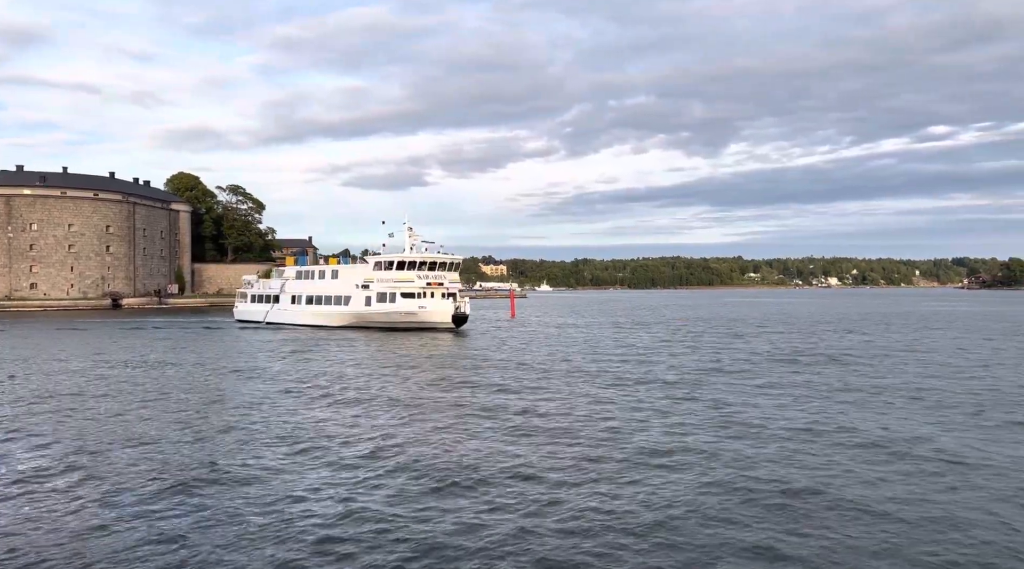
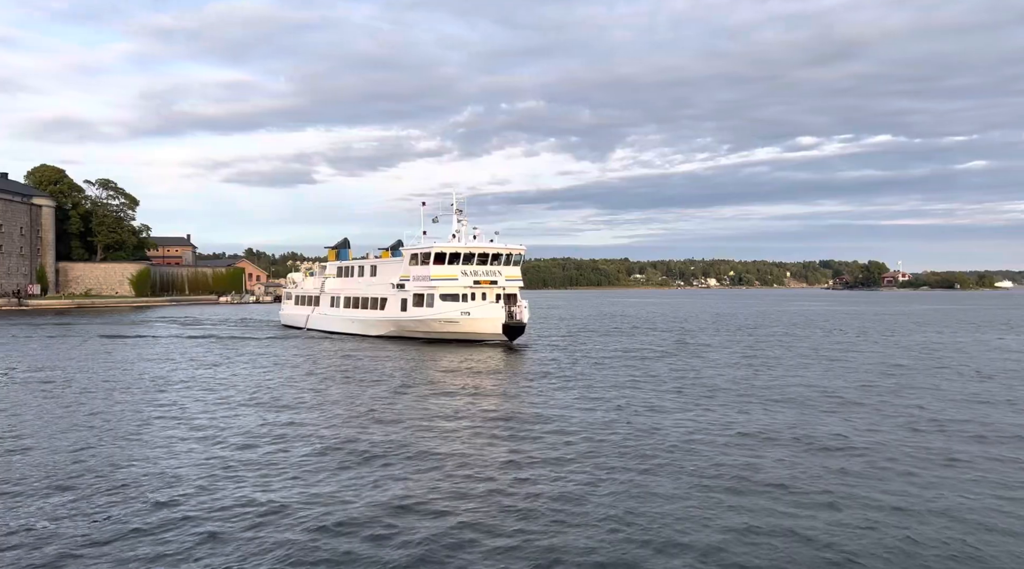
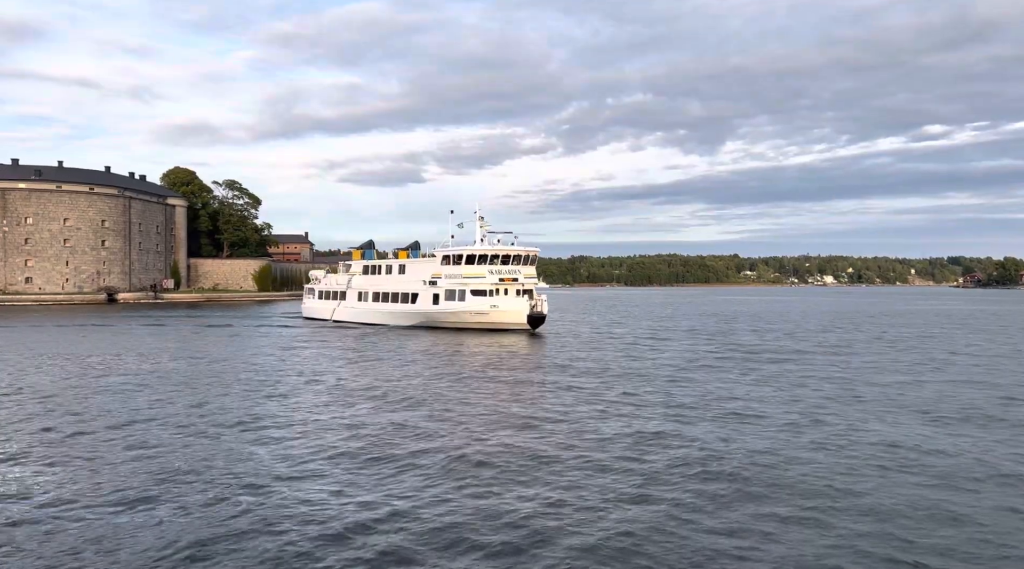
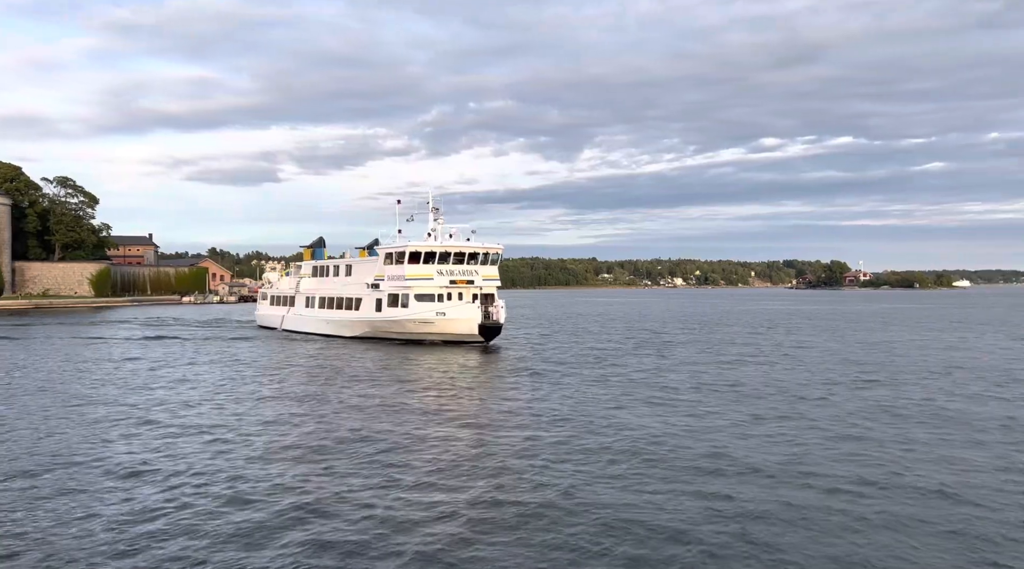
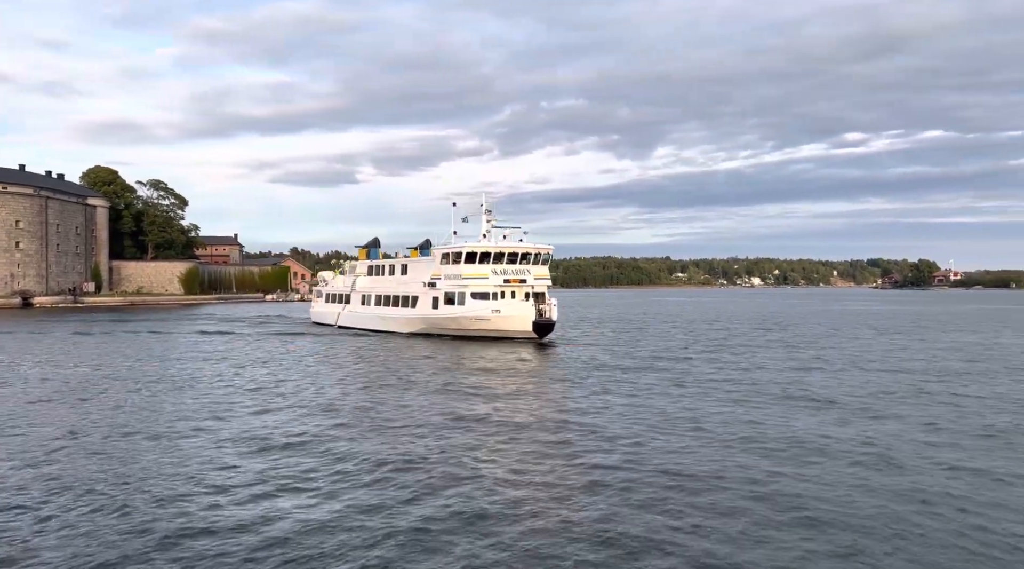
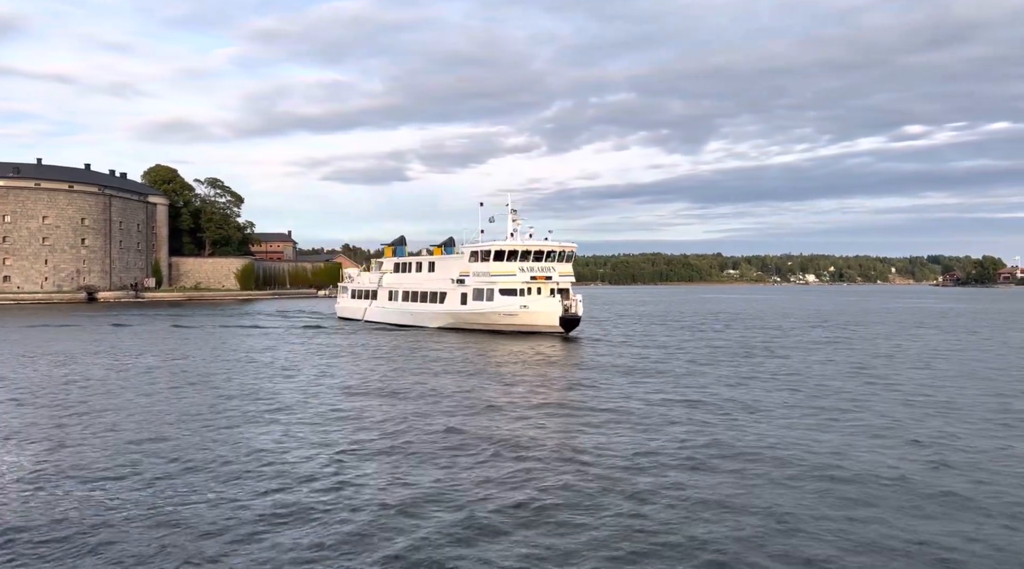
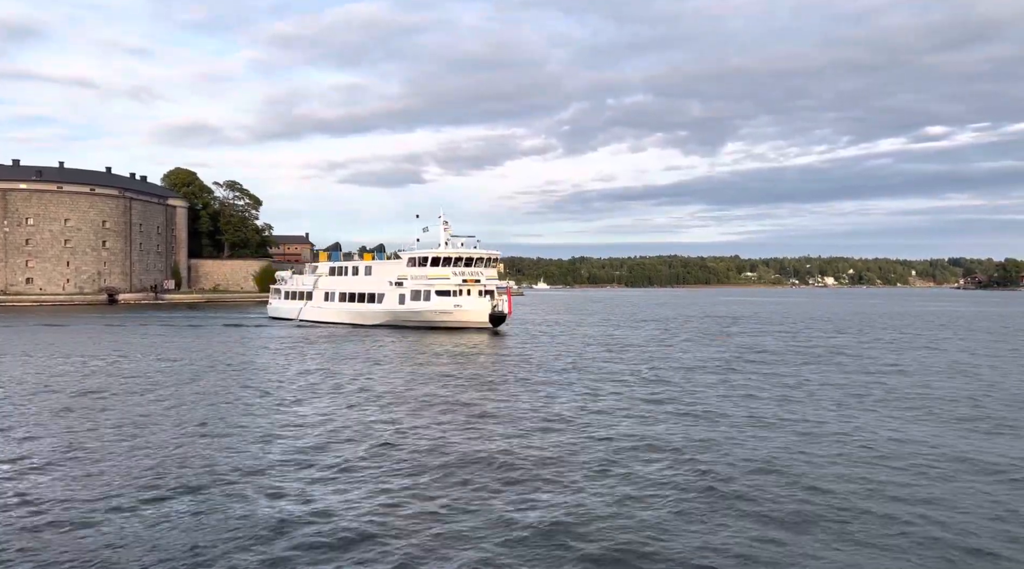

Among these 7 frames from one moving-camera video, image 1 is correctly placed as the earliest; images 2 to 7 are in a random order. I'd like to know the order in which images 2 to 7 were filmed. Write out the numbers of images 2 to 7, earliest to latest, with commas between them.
7, 3, 6, 5, 2, 4
